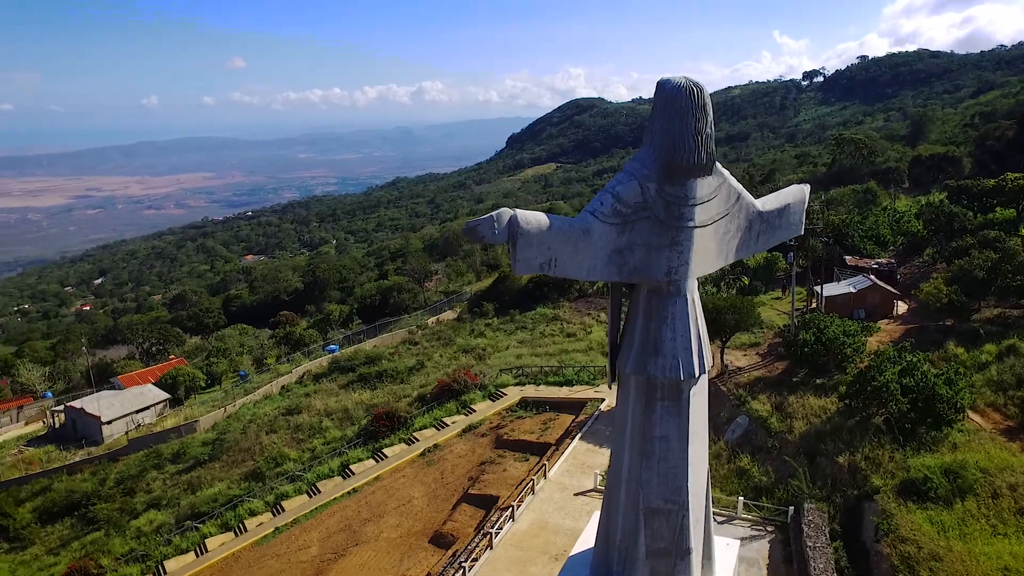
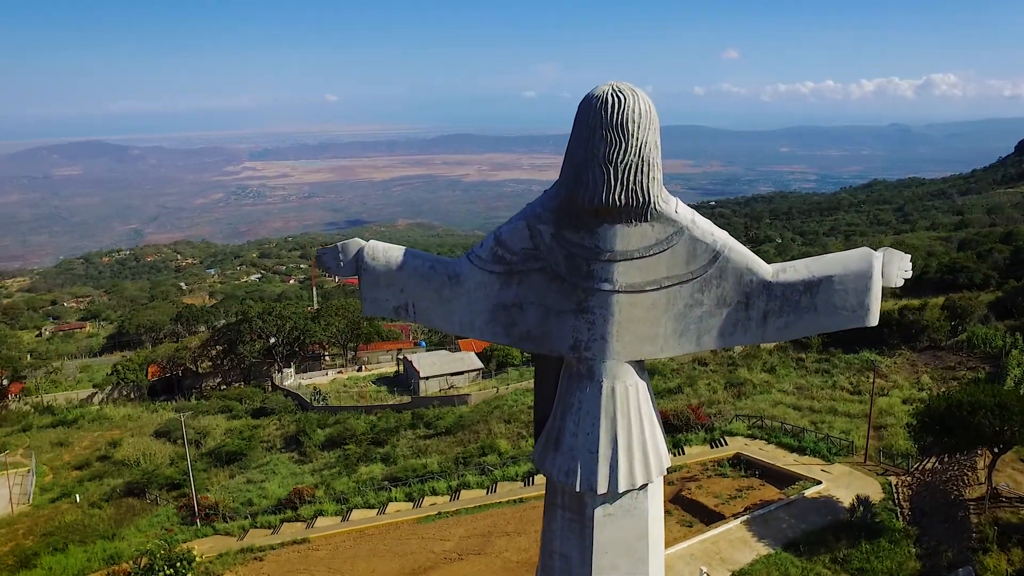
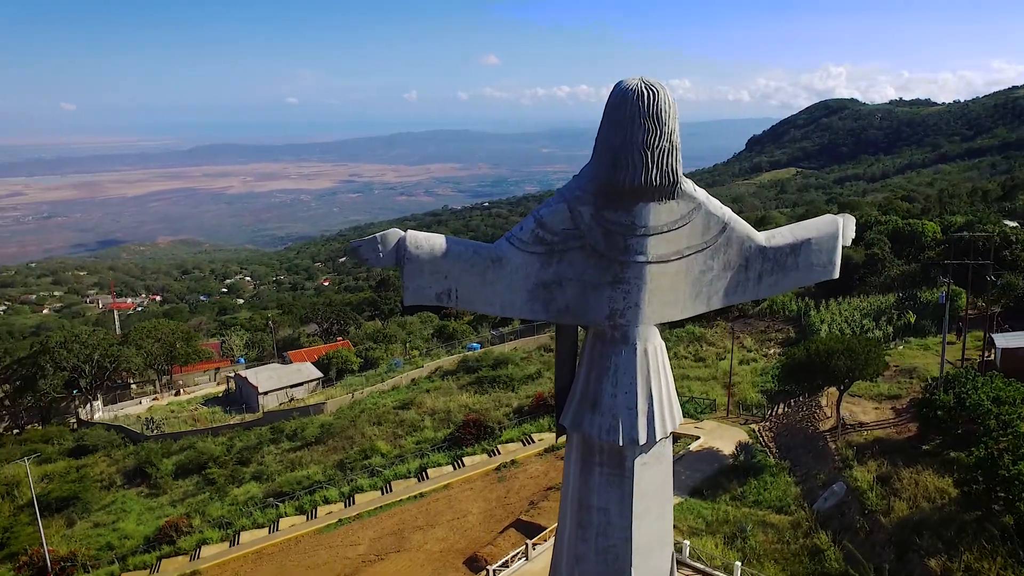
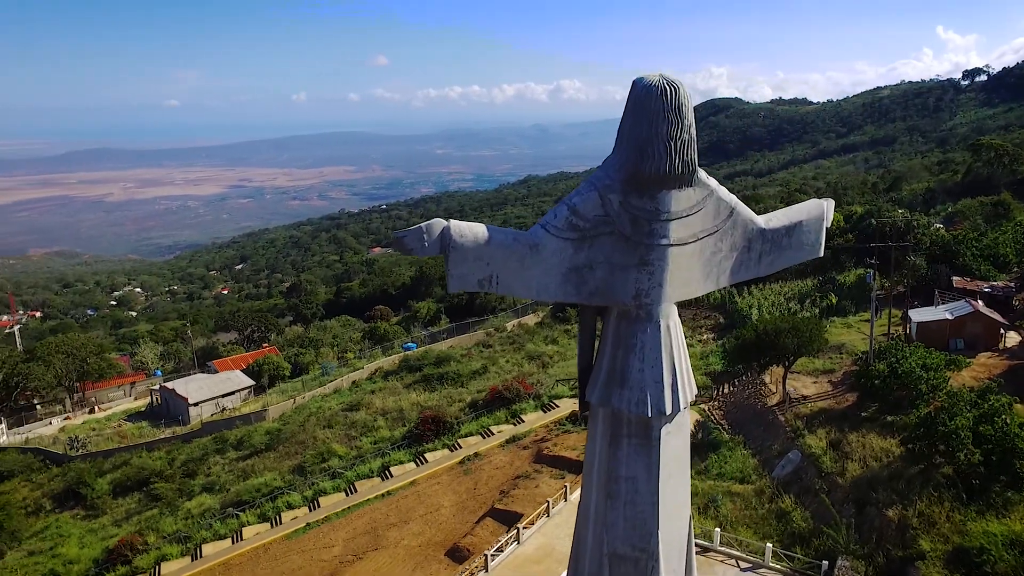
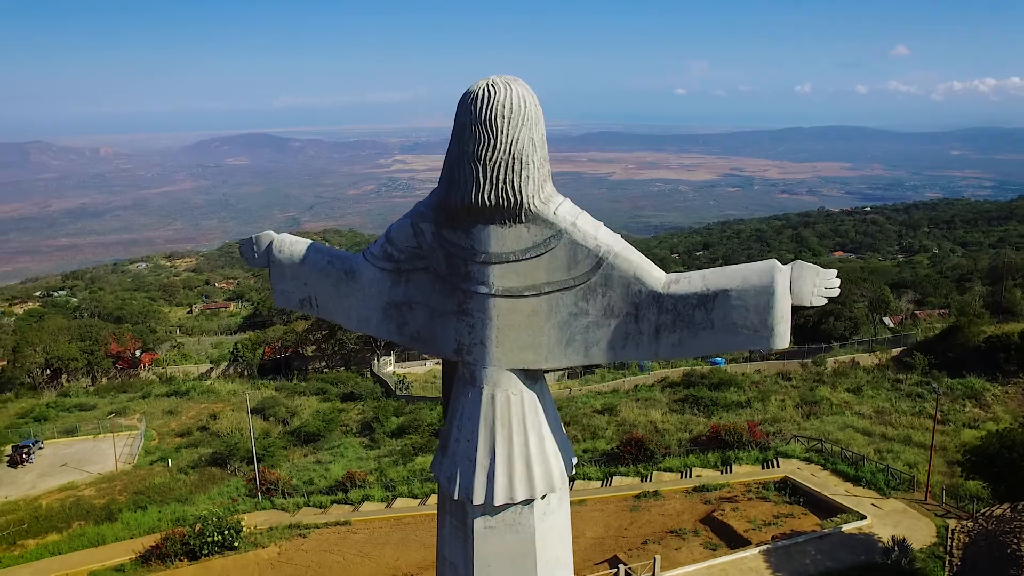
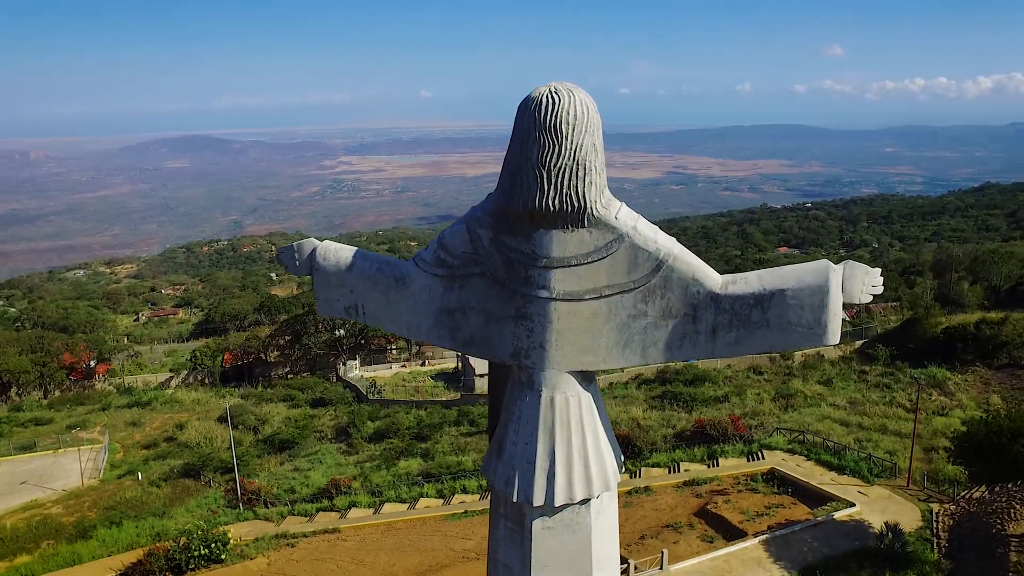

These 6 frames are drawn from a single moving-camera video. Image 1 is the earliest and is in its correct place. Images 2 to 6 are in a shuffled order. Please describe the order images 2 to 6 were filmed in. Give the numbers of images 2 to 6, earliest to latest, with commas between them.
4, 3, 2, 6, 5
